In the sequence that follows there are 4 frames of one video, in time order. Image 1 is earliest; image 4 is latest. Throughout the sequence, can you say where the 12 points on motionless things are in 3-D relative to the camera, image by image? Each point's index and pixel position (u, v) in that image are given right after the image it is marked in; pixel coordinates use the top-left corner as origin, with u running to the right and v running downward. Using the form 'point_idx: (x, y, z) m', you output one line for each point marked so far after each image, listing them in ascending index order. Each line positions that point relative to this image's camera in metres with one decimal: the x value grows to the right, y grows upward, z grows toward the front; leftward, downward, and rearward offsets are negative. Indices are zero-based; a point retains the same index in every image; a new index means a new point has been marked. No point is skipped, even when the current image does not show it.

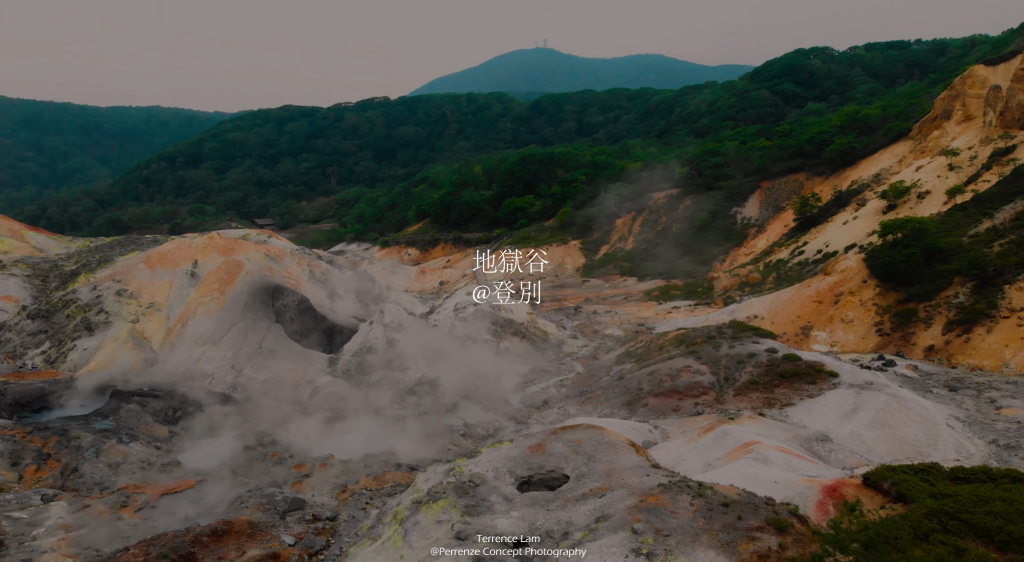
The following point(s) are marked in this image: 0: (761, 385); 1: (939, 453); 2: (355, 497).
0: (+5.4, -2.3, +14.3) m
1: (+7.5, -3.0, +11.6) m
2: (-2.9, -3.9, +11.9) m
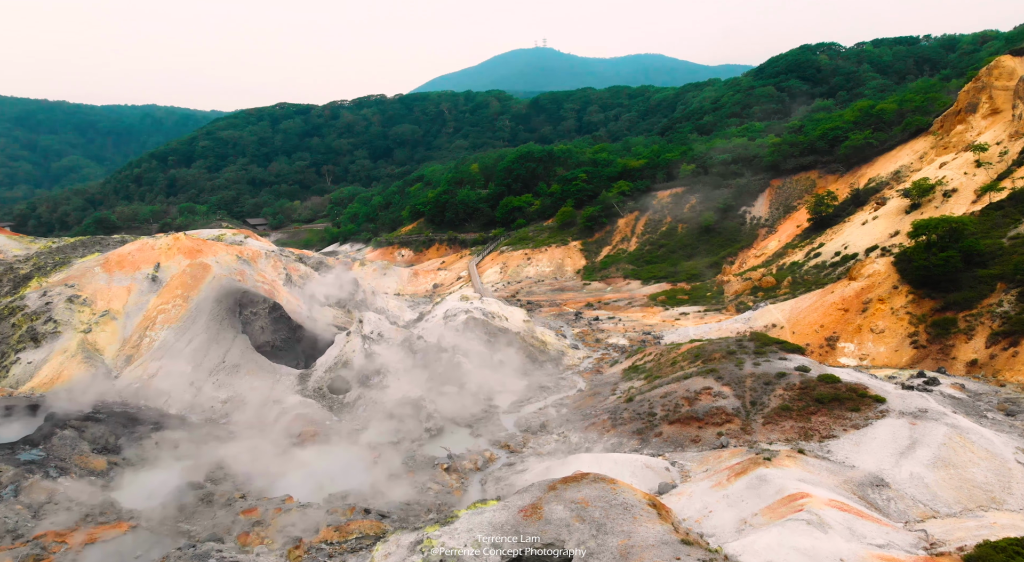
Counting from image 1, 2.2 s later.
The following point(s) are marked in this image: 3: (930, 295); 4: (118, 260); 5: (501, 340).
0: (+5.3, -2.5, +12.2) m
1: (+7.4, -3.2, +9.6) m
2: (-3.0, -4.1, +9.9) m
3: (+12.1, -0.4, +19.0) m
4: (-11.8, +0.6, +19.7) m
5: (-0.4, -1.8, +19.4) m
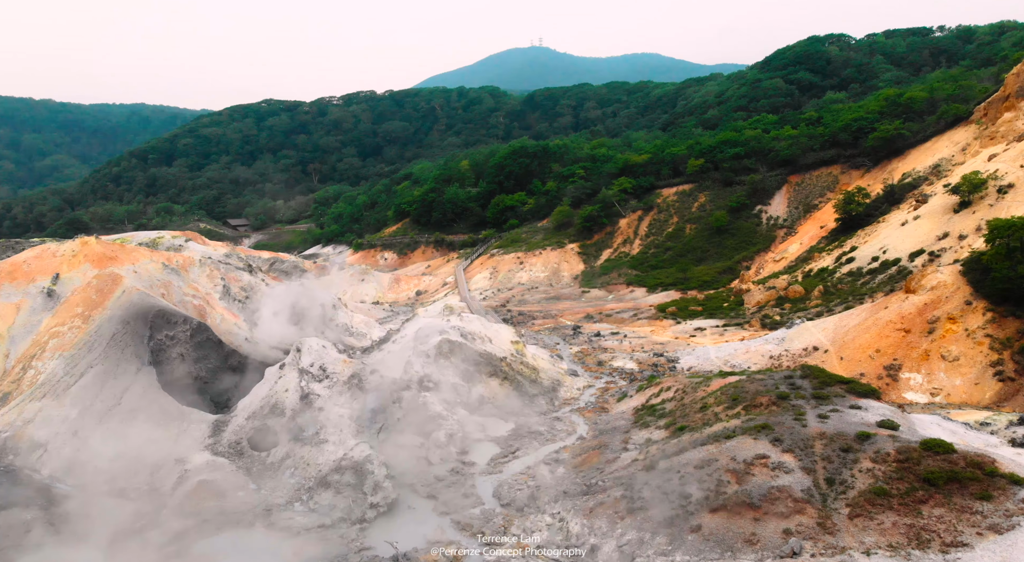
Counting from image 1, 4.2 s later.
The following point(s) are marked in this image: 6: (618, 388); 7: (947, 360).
0: (+4.9, -2.8, +8.4) m
1: (+7.0, -3.5, +5.8) m
2: (-3.4, -4.5, +6.0) m
3: (+11.7, -0.8, +15.3) m
4: (-12.2, +0.3, +15.8) m
5: (-0.8, -2.1, +15.5) m
6: (+2.7, -2.8, +16.9) m
7: (+10.2, -1.9, +15.4) m
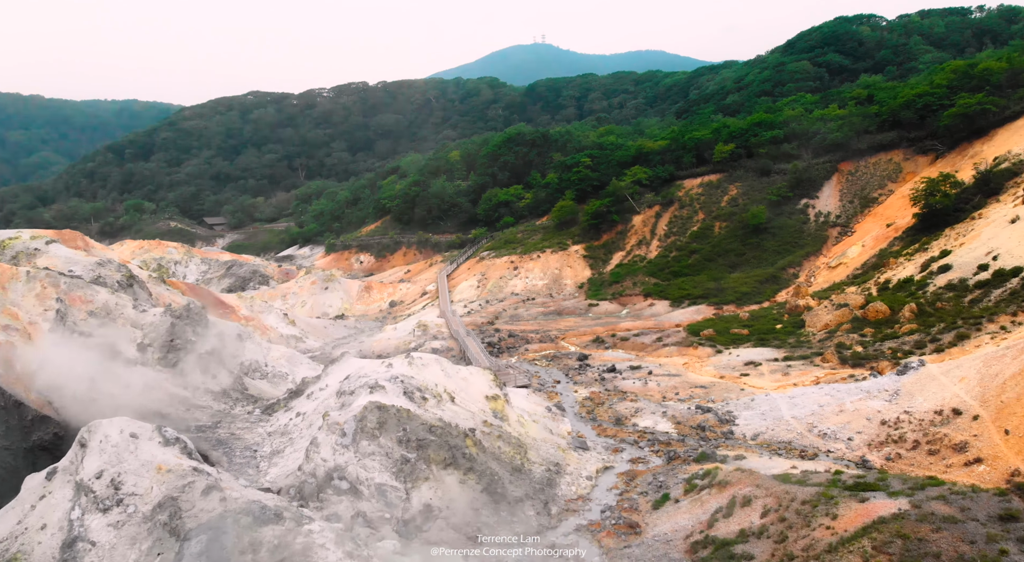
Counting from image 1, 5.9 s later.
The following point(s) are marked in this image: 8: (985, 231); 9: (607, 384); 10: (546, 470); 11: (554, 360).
0: (+4.4, -3.2, +2.3) m
1: (+6.5, -4.0, -0.4) m
2: (-3.9, -4.9, -0.1) m
3: (+11.3, -1.2, +9.1) m
4: (-12.7, -0.2, +9.7) m
5: (-1.2, -2.6, +9.4) m
6: (+2.3, -3.2, +10.8) m
7: (+9.8, -2.3, +9.3) m
8: (+14.0, +1.5, +19.3) m
9: (+2.4, -2.6, +16.5) m
10: (+0.6, -3.0, +10.5) m
11: (+1.2, -2.3, +19.1) m
